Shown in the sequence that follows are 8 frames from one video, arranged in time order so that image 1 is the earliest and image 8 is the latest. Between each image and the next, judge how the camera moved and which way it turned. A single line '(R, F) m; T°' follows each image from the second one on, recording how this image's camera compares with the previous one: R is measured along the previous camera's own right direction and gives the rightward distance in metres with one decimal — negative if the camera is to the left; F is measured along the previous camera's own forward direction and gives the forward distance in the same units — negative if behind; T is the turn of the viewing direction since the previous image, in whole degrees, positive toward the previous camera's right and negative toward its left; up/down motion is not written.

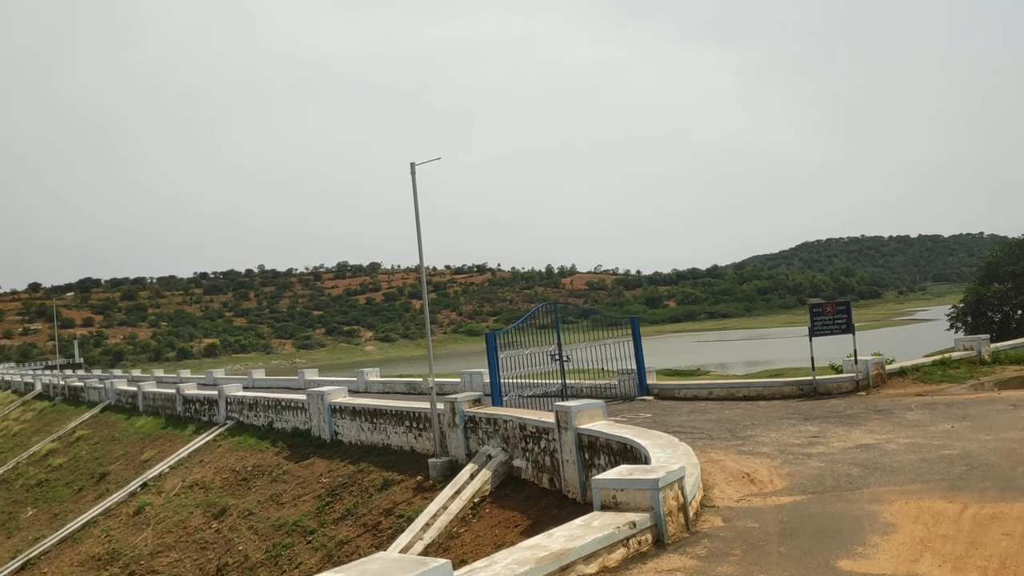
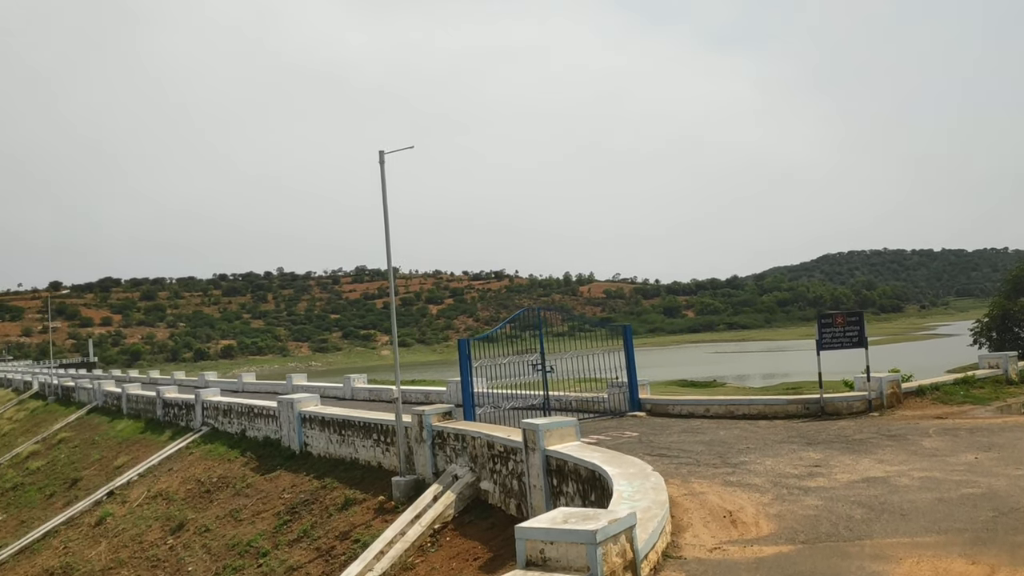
(+0.7, +1.2) m; -1°
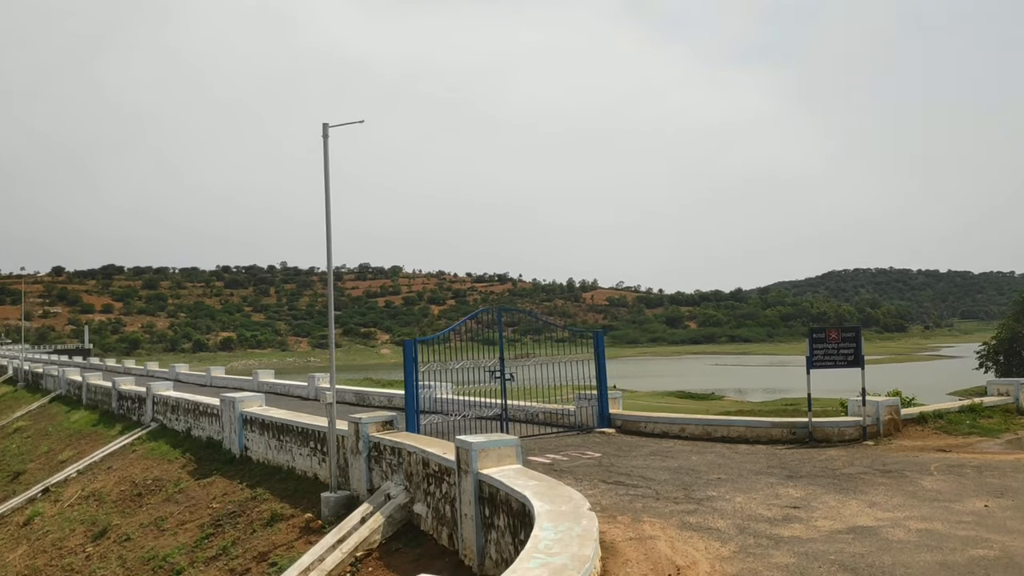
(+0.7, +1.4) m; 0°
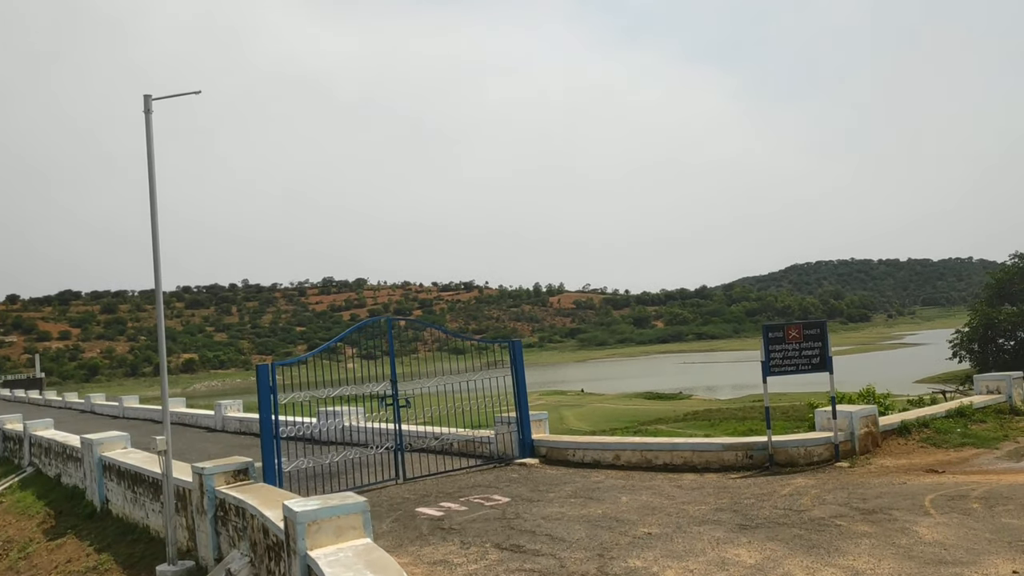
(+1.0, +2.2) m; +2°
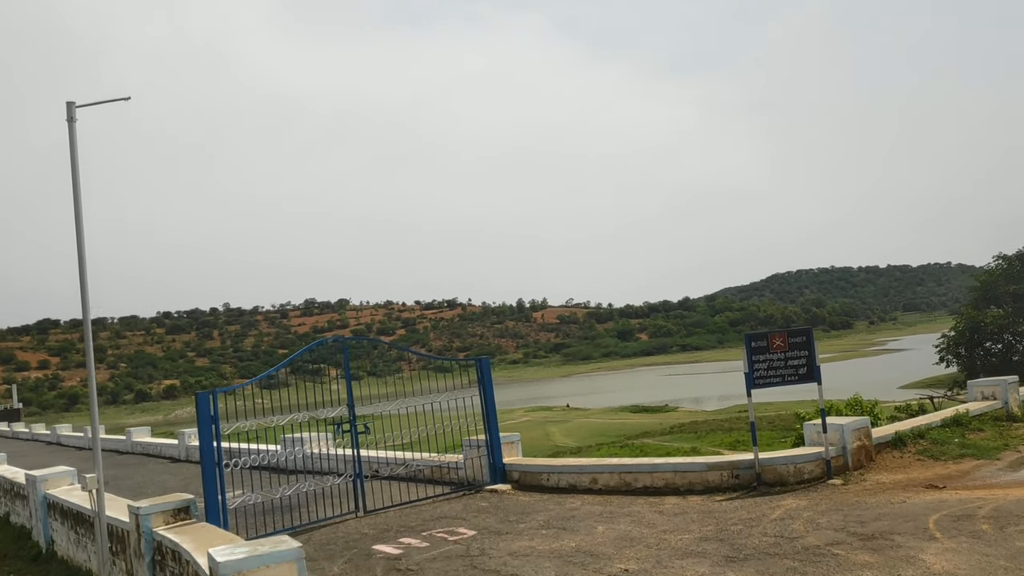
(+0.2, +0.6) m; +1°
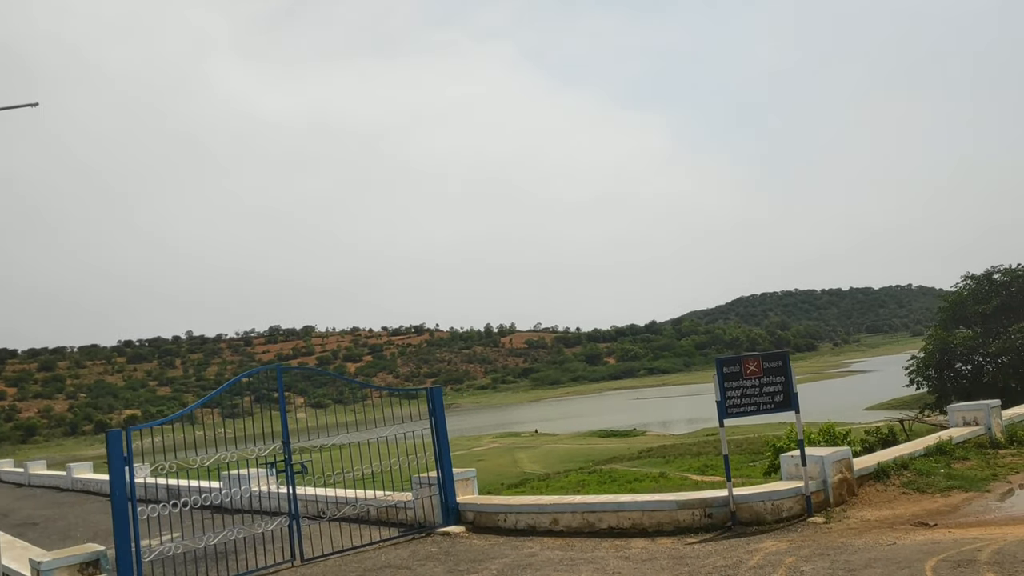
(+0.2, +0.7) m; +2°
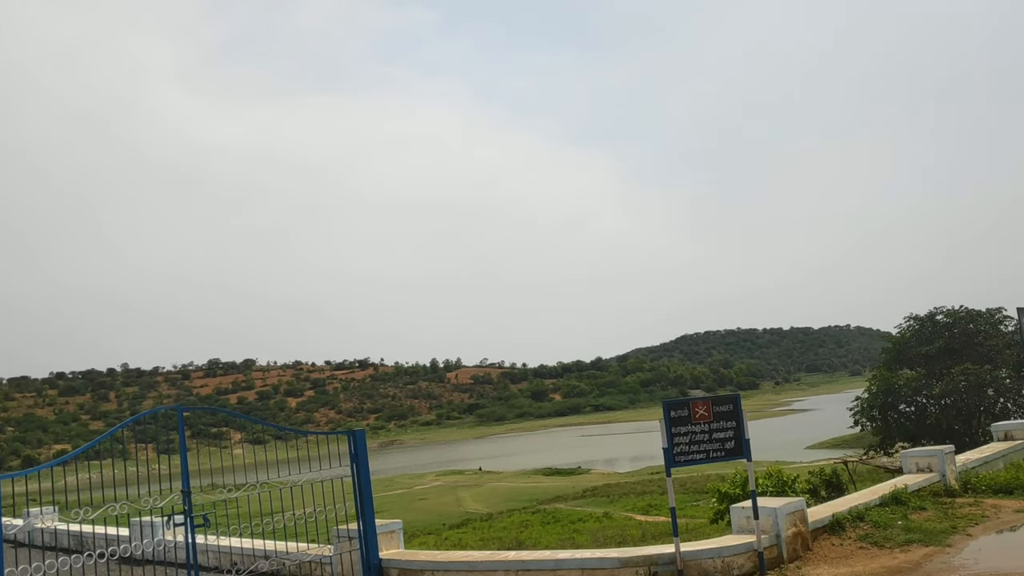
(+0.2, +0.7) m; +4°
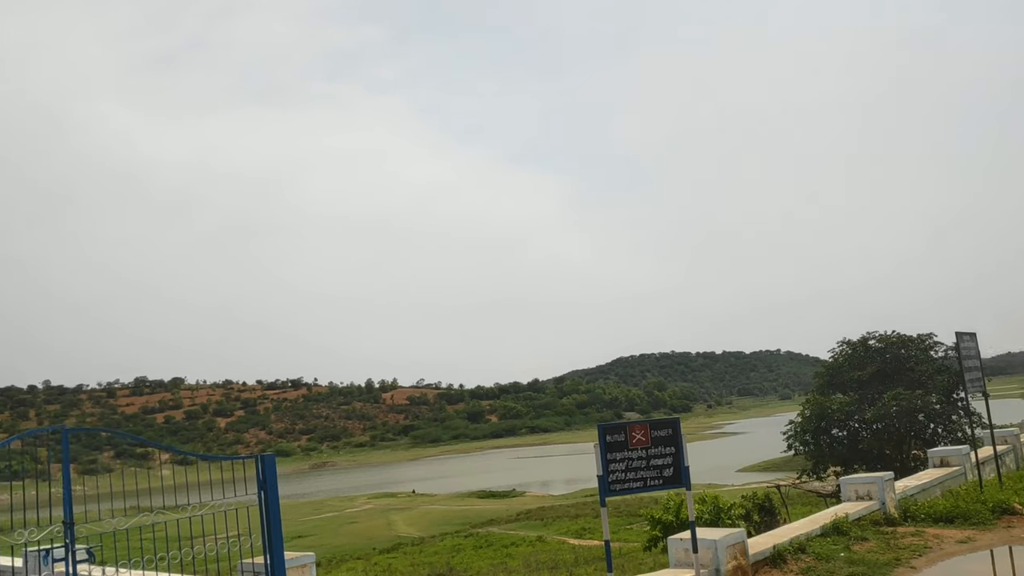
(+0.1, +0.5) m; +5°
